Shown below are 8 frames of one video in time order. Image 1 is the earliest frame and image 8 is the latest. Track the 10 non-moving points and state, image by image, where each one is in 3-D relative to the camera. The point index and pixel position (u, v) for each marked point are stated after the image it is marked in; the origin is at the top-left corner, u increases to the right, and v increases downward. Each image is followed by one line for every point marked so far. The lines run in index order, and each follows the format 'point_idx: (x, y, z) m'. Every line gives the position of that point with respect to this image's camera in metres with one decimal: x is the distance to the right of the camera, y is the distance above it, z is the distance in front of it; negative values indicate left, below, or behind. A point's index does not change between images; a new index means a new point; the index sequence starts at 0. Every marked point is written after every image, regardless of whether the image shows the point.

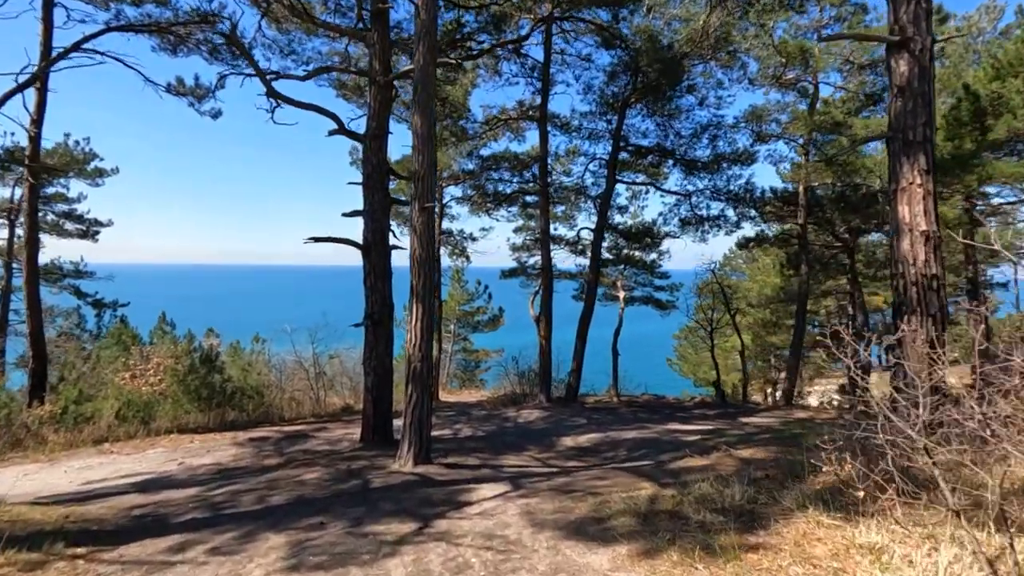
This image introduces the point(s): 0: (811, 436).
0: (+3.6, -1.8, +6.5) m
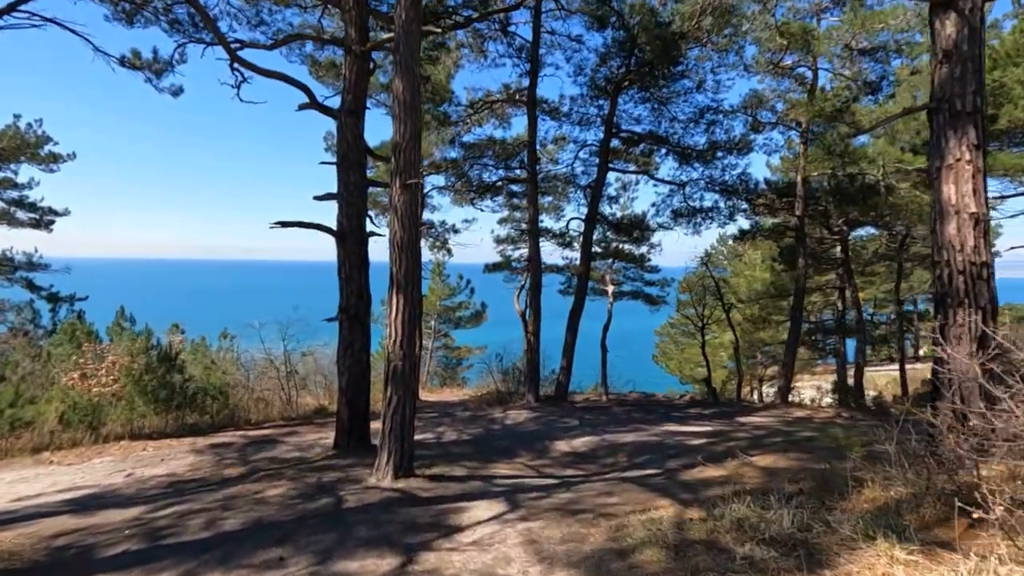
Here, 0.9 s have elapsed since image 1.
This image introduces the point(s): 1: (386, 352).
0: (+3.5, -1.7, +6.0) m
1: (-1.1, -0.6, +4.8) m
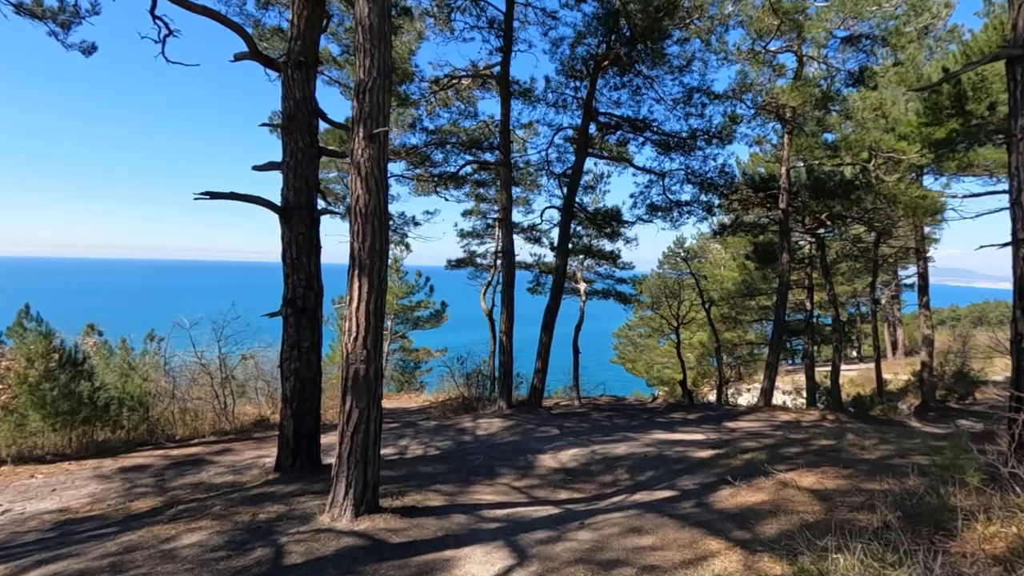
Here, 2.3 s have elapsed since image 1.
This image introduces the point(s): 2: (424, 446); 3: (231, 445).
0: (+3.3, -1.6, +5.3) m
1: (-1.2, -0.4, +3.7) m
2: (-1.2, -2.2, +7.3) m
3: (-3.9, -2.2, +7.4) m
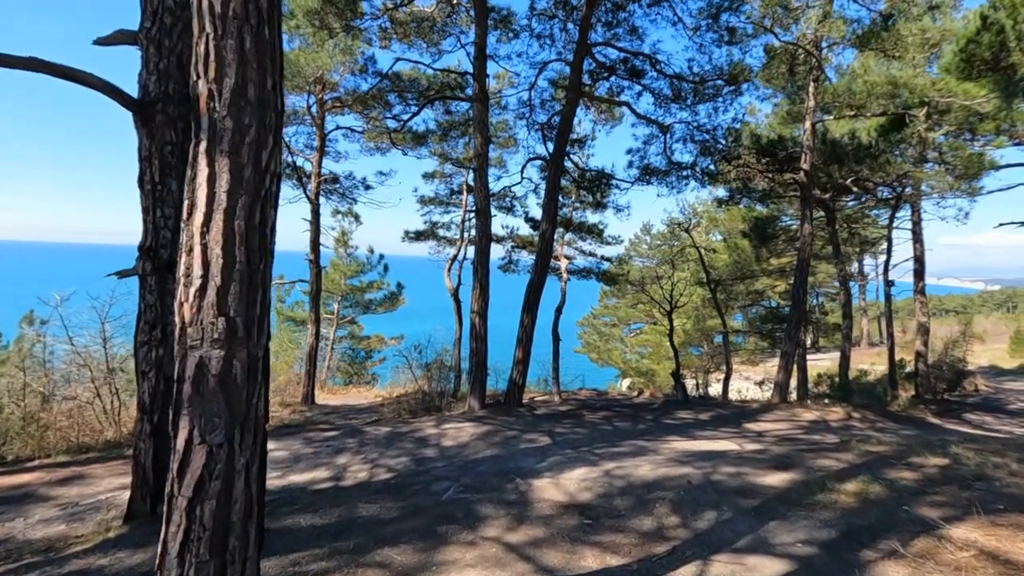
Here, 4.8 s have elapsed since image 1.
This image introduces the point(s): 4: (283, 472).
0: (+3.3, -1.3, +3.6) m
1: (-1.1, -0.1, +1.7) m
2: (-1.4, -1.7, +5.2) m
3: (-4.1, -1.7, +5.2) m
4: (-2.2, -1.8, +5.1) m
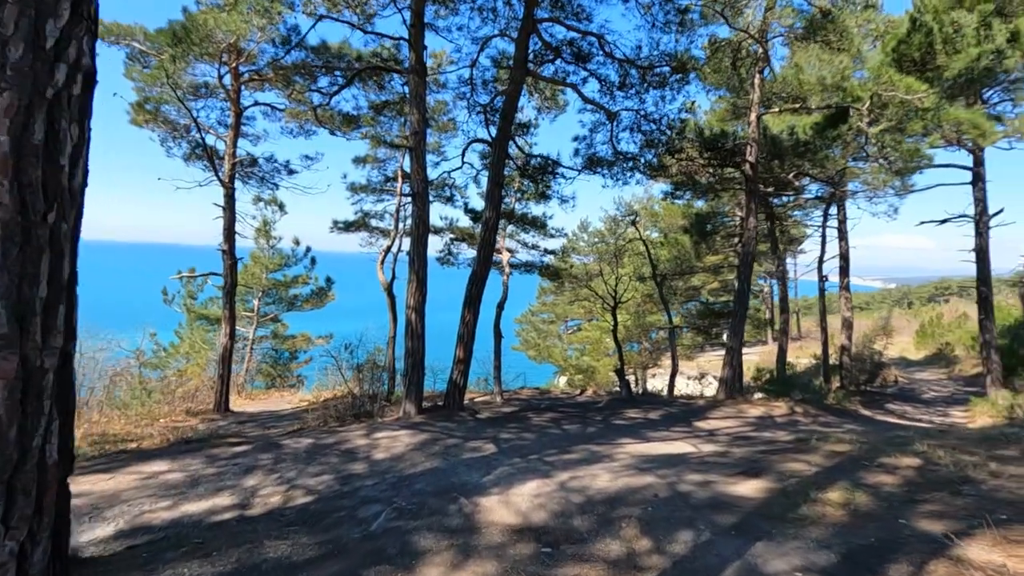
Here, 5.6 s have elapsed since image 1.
0: (+3.0, -1.2, +3.4) m
1: (-1.1, 0.0, +1.0) m
2: (-1.9, -1.7, +4.4) m
3: (-4.6, -1.7, +4.1) m
4: (-2.7, -1.7, +4.2) m
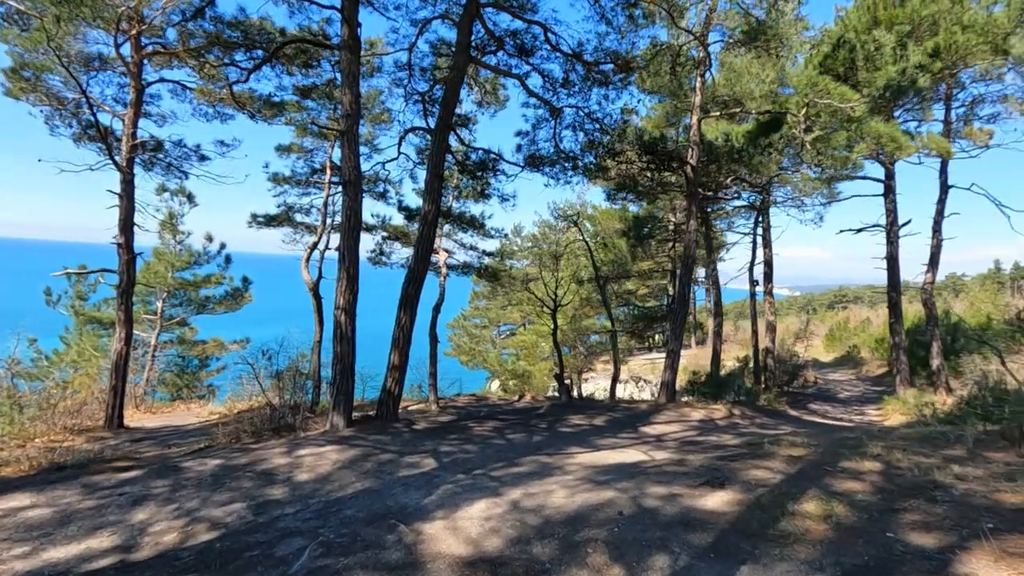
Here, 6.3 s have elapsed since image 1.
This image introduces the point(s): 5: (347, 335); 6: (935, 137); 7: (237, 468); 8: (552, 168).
0: (+2.7, -1.2, +3.3) m
1: (-1.1, 0.0, +0.4) m
2: (-2.3, -1.6, +3.7) m
3: (-4.9, -1.6, +3.0) m
4: (-3.0, -1.6, +3.4) m
5: (-2.0, -0.6, +6.5) m
6: (+8.6, +3.1, +10.8) m
7: (-2.5, -1.6, +4.9) m
8: (+0.8, +2.2, +9.8) m
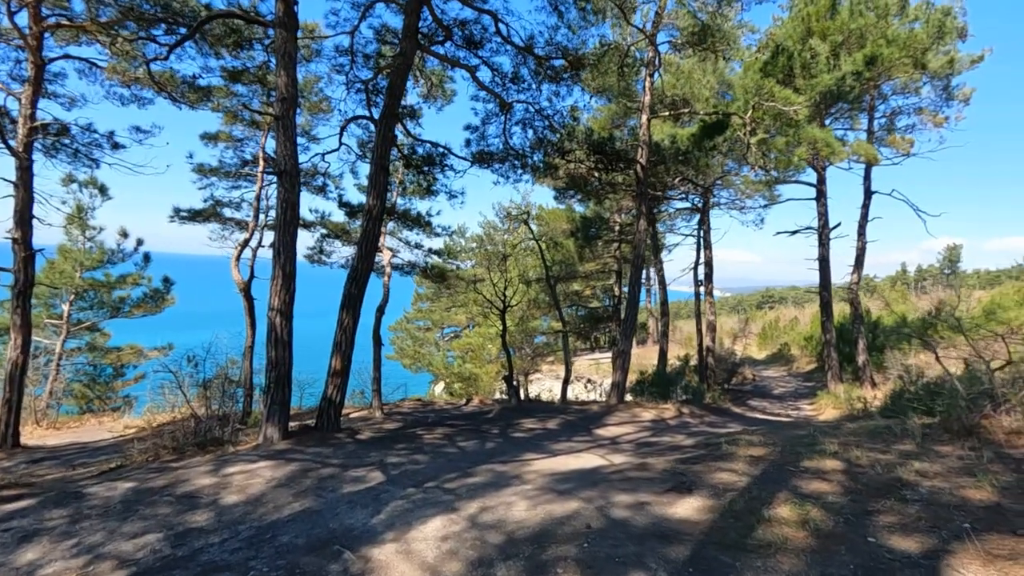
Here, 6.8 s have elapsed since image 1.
0: (+2.5, -1.2, +3.2) m
1: (-1.0, +0.1, 0.0) m
2: (-2.5, -1.6, +3.1) m
3: (-5.1, -1.6, +2.2) m
4: (-3.2, -1.6, +2.7) m
5: (-2.6, -0.6, +6.0) m
6: (+7.5, +3.1, +11.4) m
7: (-2.9, -1.6, +4.3) m
8: (-0.2, +2.2, +9.5) m
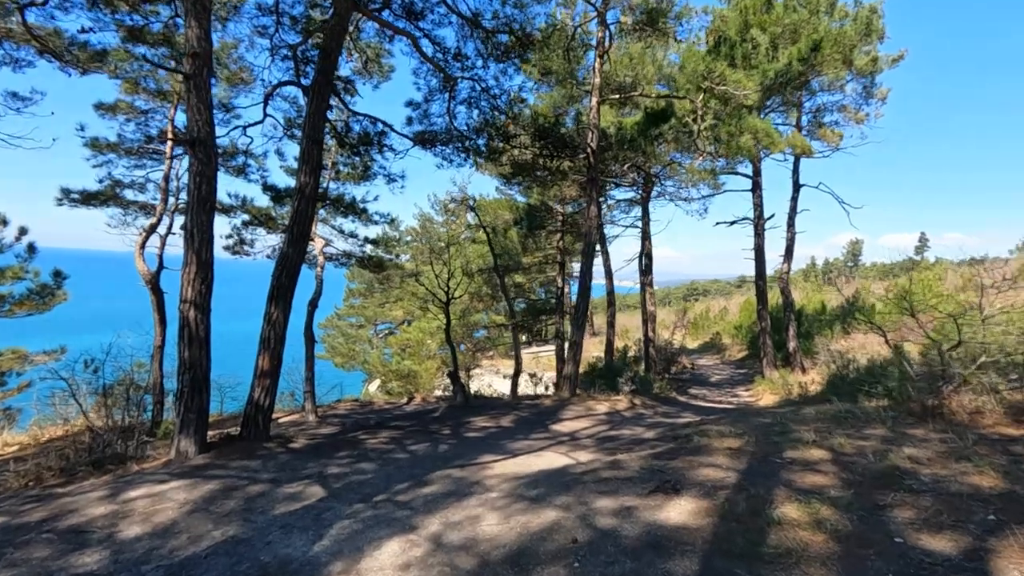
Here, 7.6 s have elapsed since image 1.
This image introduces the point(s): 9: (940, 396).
0: (+2.3, -1.0, +3.1) m
1: (-0.7, +0.1, -0.6) m
2: (-2.6, -1.5, +2.4) m
3: (-5.0, -1.5, +1.1) m
4: (-3.3, -1.5, +1.9) m
5: (-3.0, -0.5, +5.1) m
6: (+6.3, +3.3, +11.8) m
7: (-3.1, -1.5, +3.4) m
8: (-1.1, +2.4, +8.9) m
9: (+3.9, -1.0, +4.8) m
